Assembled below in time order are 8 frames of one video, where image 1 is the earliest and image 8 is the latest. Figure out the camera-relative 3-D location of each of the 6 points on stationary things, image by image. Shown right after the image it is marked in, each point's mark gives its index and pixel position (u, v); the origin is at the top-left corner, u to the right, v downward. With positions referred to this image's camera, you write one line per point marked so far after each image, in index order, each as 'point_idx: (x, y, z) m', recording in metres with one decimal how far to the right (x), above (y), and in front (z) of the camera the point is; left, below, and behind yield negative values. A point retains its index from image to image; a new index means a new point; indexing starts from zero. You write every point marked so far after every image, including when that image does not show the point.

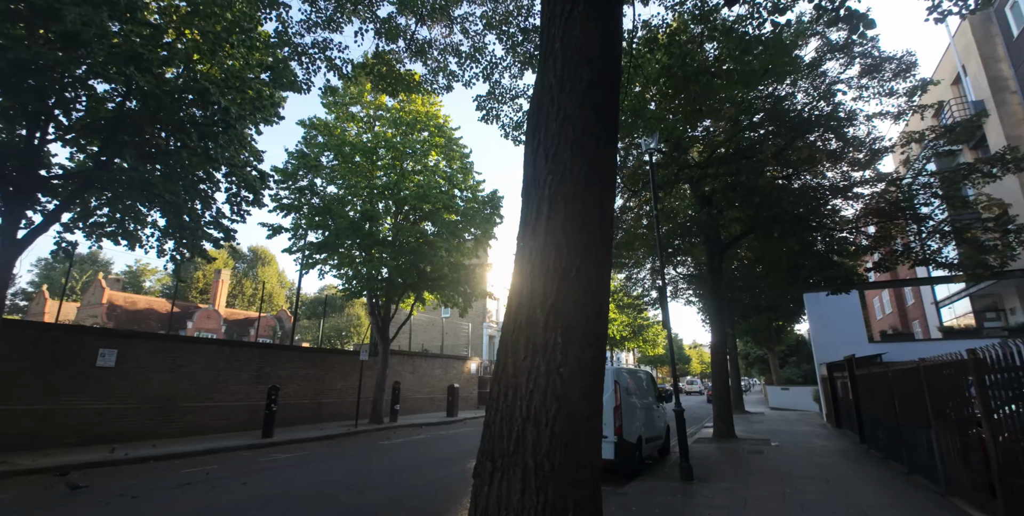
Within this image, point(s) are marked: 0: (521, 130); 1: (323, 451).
0: (+0.2, +2.5, +9.0) m
1: (-5.2, -5.2, +12.5) m
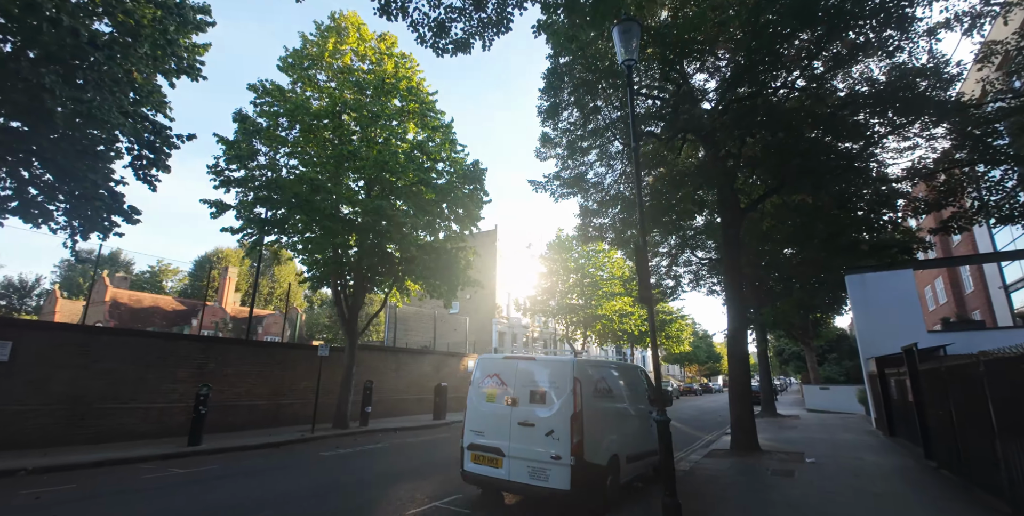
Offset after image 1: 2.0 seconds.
0: (-1.0, +3.2, +6.6) m
1: (-6.0, -4.6, +10.5) m
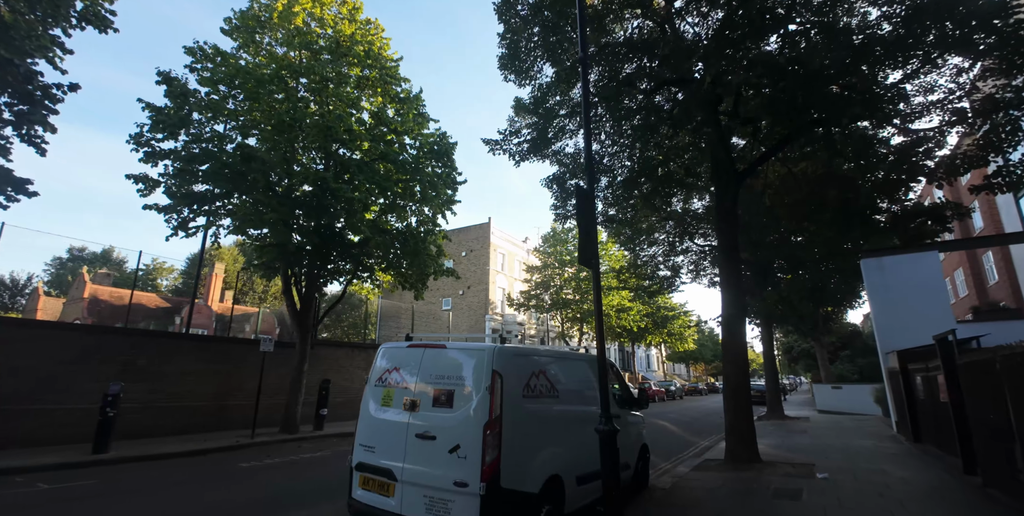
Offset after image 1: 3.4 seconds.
0: (-2.0, +3.7, +4.9) m
1: (-6.9, -4.2, +8.8) m
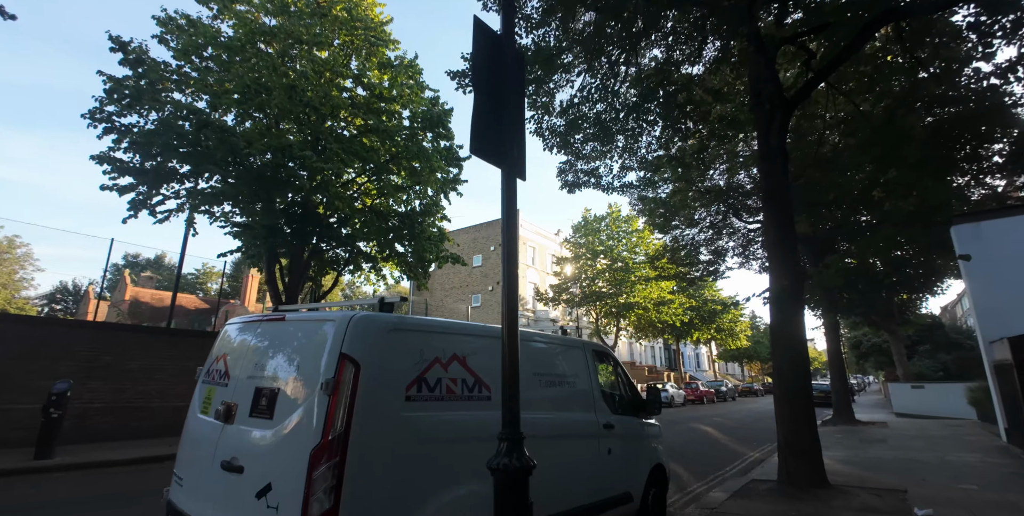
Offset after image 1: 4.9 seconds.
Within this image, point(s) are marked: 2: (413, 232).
0: (-2.8, +4.2, +3.2) m
1: (-7.2, -3.8, +7.6) m
2: (-3.1, +0.8, +14.5) m
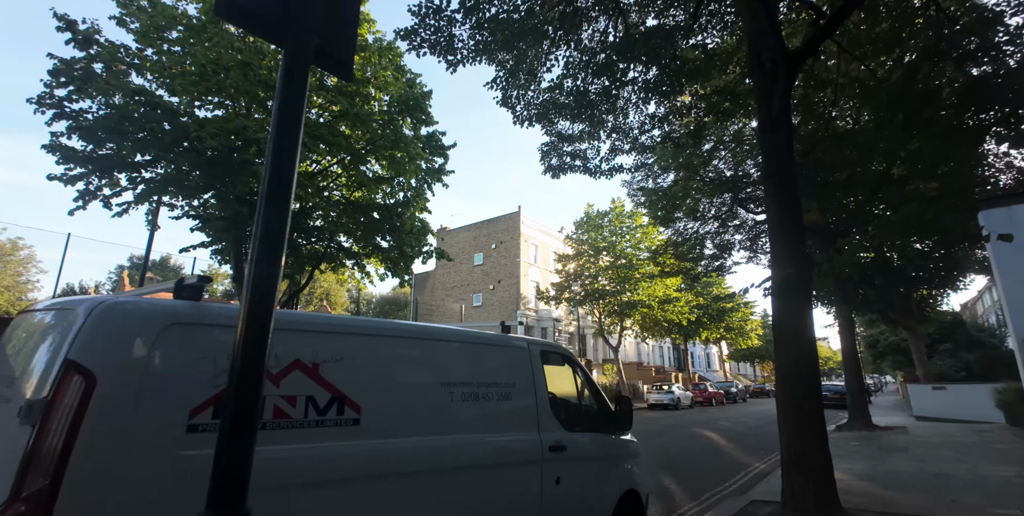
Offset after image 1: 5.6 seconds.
0: (-3.5, +4.3, +2.4) m
1: (-7.7, -3.7, +6.8) m
2: (-3.5, +0.9, +13.7) m
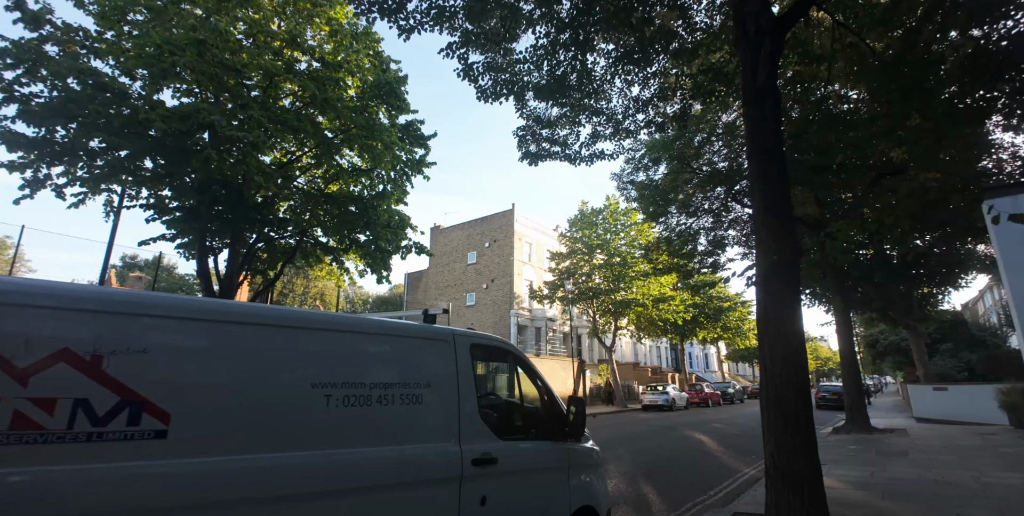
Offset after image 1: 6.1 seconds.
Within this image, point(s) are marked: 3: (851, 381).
0: (-4.0, +4.5, +1.8) m
1: (-8.2, -3.5, +6.2) m
2: (-4.0, +1.1, +13.1) m
3: (+11.4, -4.1, +15.6) m
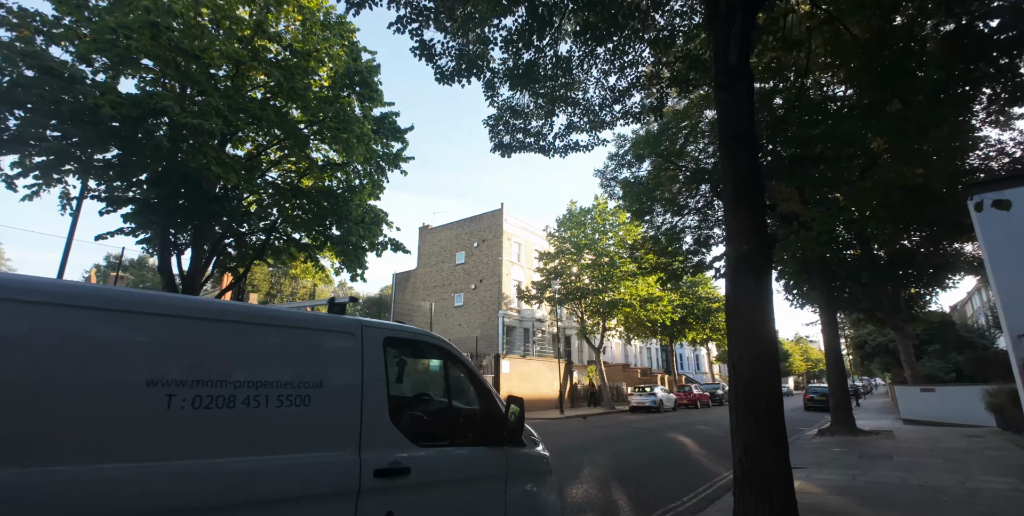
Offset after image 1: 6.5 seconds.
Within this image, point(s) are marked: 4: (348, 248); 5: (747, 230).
0: (-4.4, +4.6, +1.4) m
1: (-8.7, -3.4, +5.7) m
2: (-4.6, +1.2, +12.7) m
3: (+10.7, -4.1, +15.3) m
4: (-4.7, +0.4, +13.0) m
5: (+2.5, +0.3, +4.9) m
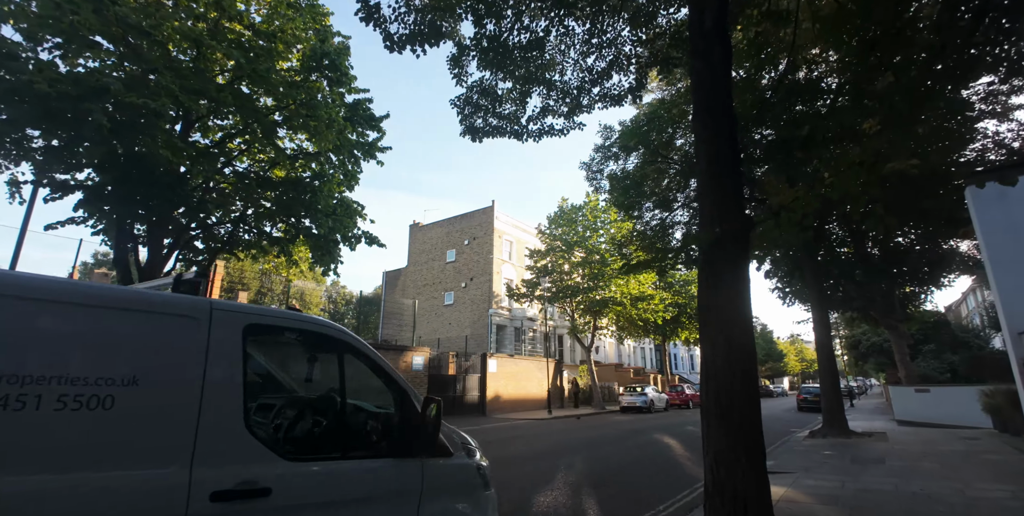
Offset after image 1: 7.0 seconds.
0: (-4.9, +4.8, +0.8) m
1: (-9.2, -3.2, +5.1) m
2: (-5.1, +1.3, +12.1) m
3: (+10.2, -4.0, +14.9) m
4: (-5.3, +0.5, +12.5) m
5: (+2.0, +0.4, +4.4) m
